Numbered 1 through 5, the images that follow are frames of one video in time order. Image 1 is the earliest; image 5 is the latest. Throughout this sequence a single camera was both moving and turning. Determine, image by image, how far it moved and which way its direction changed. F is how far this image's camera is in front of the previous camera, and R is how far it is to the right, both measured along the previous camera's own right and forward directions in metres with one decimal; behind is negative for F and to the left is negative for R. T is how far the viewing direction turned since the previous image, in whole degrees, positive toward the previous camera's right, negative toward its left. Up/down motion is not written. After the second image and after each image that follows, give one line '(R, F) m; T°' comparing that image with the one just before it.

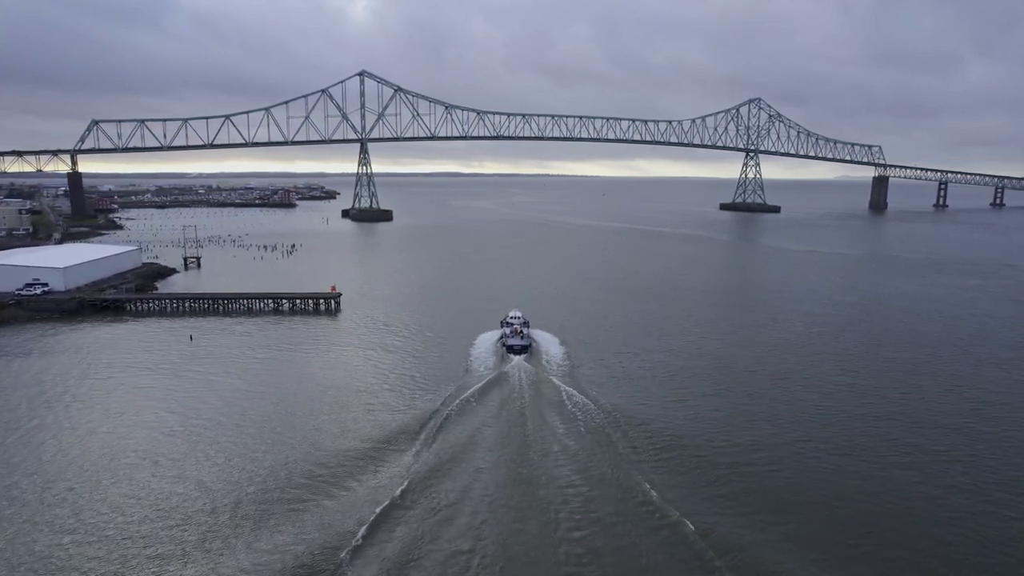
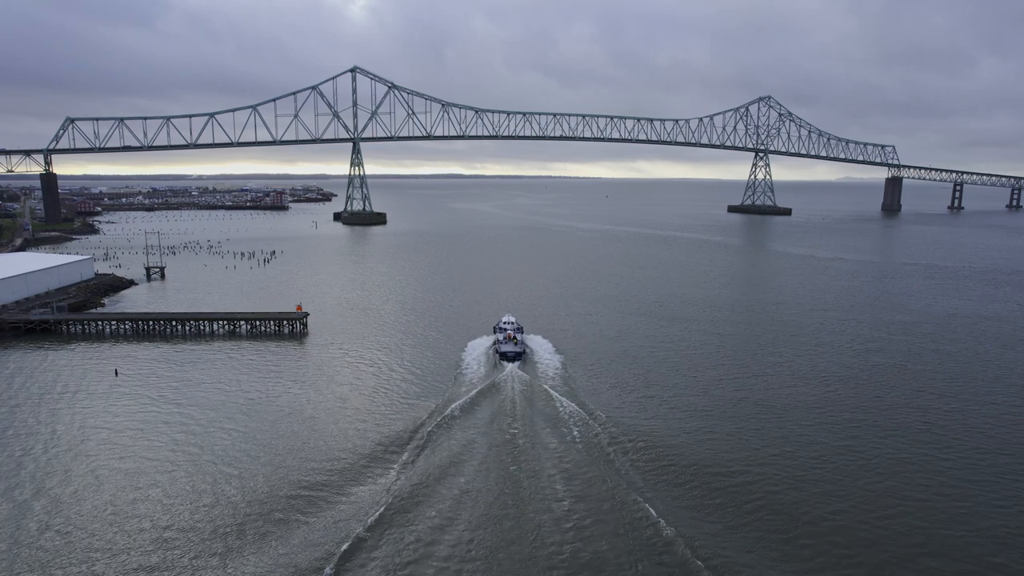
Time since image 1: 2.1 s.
(+0.2, +4.0) m; 0°
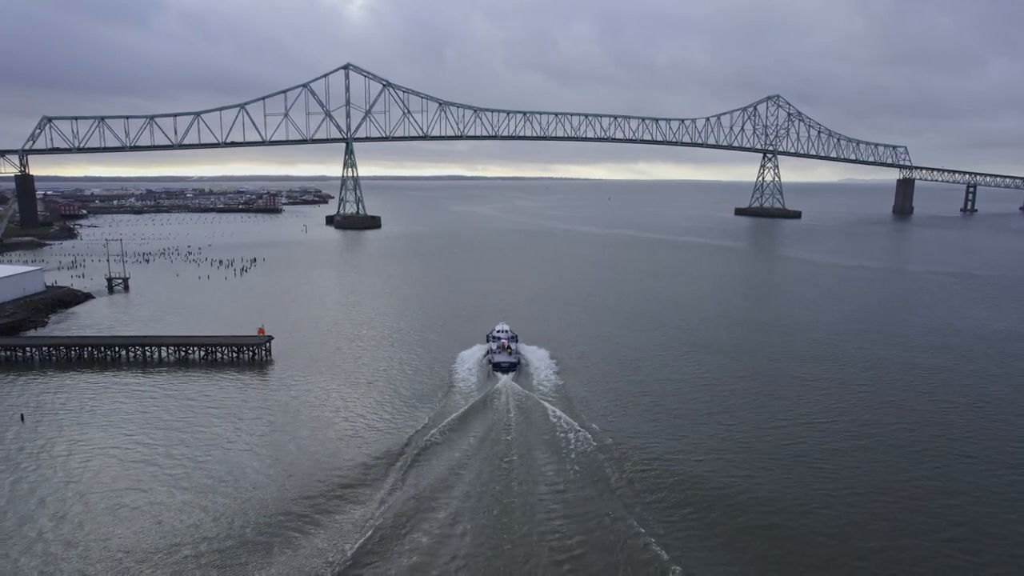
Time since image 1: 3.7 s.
(+0.2, +3.3) m; 0°
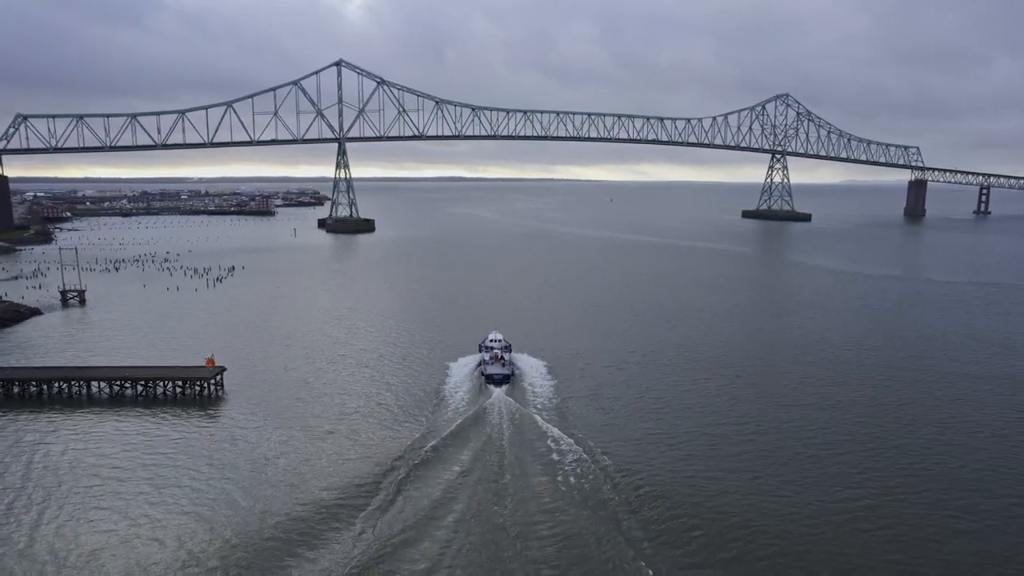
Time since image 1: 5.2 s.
(+0.1, +3.2) m; 0°
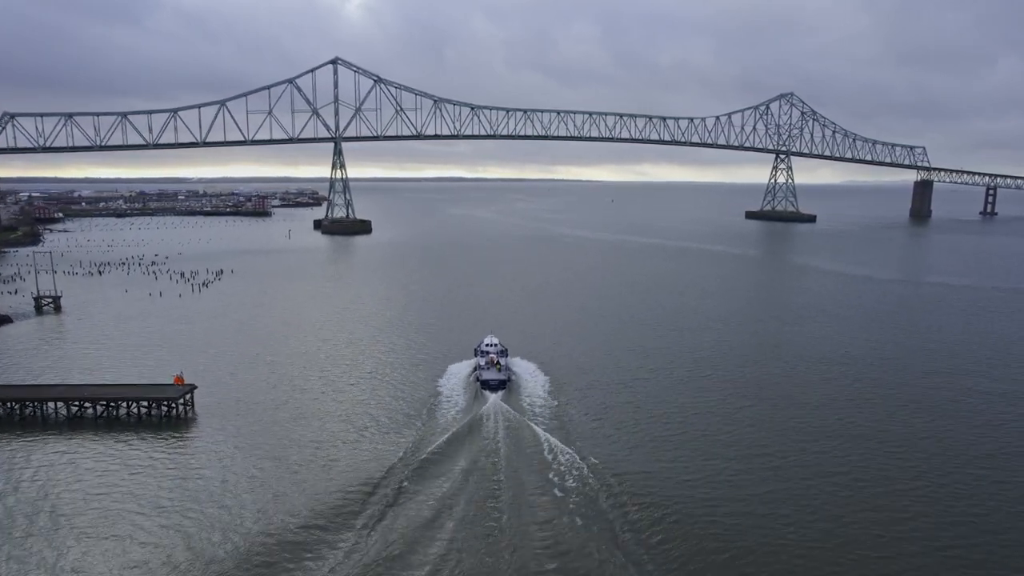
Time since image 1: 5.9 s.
(+0.1, +1.5) m; 0°
